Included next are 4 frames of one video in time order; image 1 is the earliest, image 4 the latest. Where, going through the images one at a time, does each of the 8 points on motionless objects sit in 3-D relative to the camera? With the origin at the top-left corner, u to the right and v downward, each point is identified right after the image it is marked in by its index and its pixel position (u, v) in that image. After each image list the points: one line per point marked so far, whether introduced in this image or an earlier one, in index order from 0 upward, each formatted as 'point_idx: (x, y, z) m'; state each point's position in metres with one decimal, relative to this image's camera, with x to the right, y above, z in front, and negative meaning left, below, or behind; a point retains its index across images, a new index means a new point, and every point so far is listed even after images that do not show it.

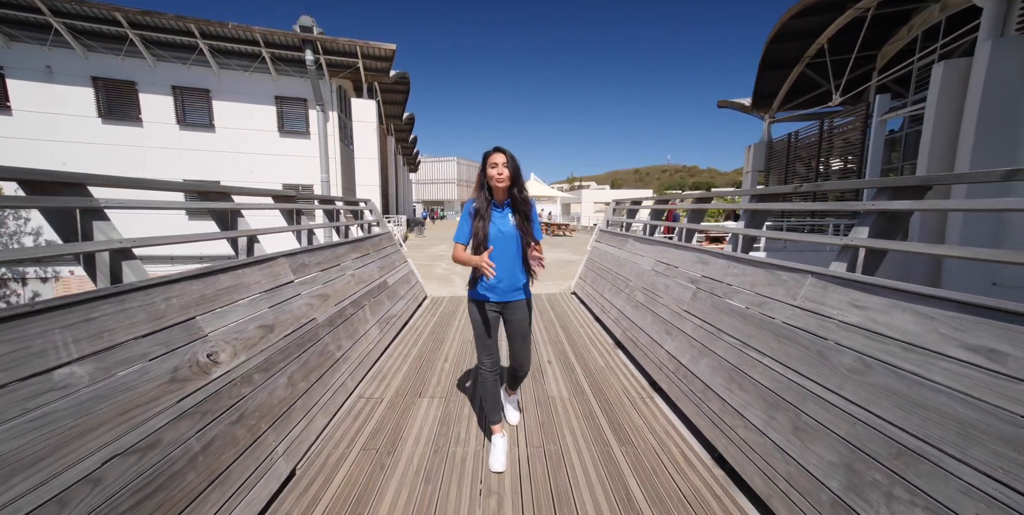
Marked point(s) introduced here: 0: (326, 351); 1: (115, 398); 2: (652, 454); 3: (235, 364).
0: (-1.3, -0.6, +2.6) m
1: (-1.4, -0.5, +1.3) m
2: (+0.8, -1.1, +2.1) m
3: (-1.4, -0.5, +1.8) m
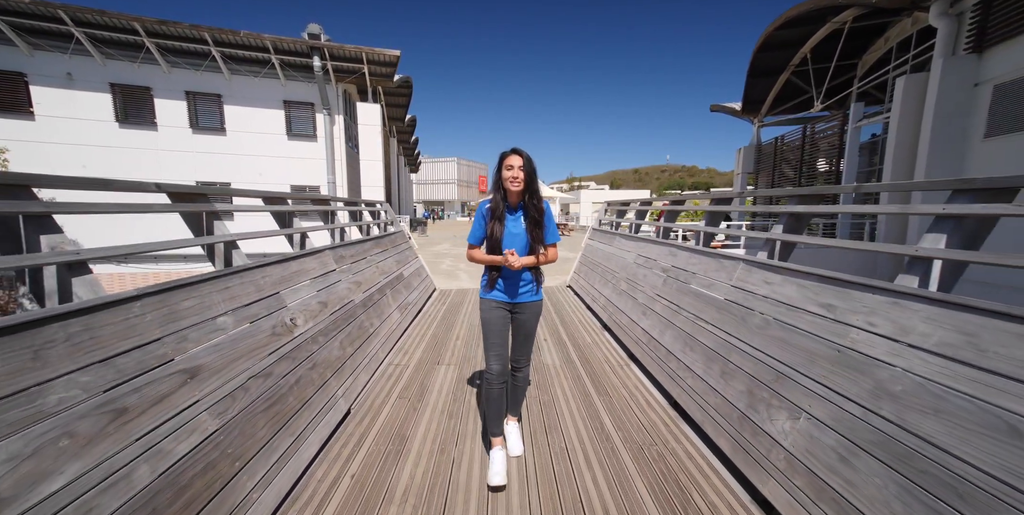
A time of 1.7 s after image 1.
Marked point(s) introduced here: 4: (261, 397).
0: (-1.3, -0.6, +3.2) m
1: (-1.4, -0.4, +1.9) m
2: (+0.8, -1.1, +2.8) m
3: (-1.4, -0.5, +2.4) m
4: (-1.2, -0.7, +1.8) m
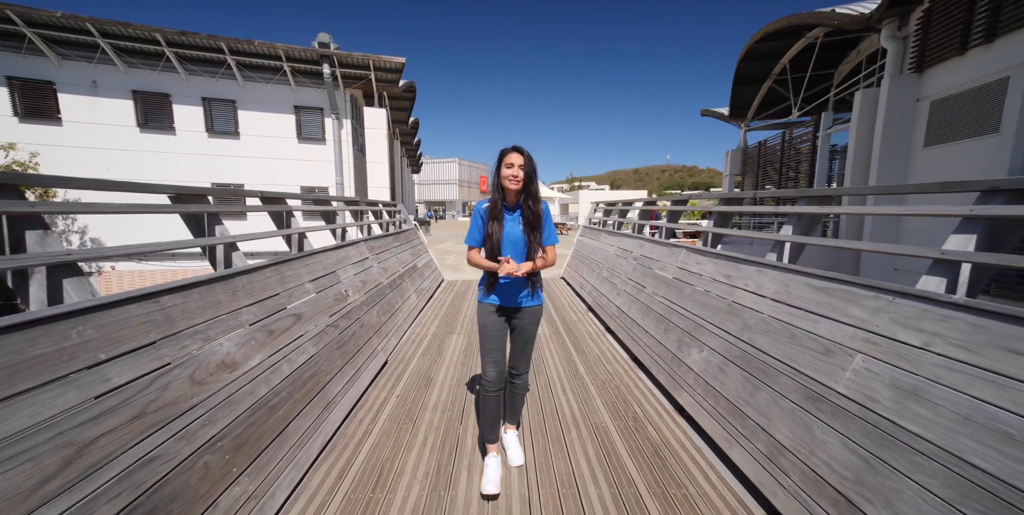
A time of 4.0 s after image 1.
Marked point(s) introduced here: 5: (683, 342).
0: (-1.3, -0.5, +4.0) m
1: (-1.4, -0.3, +2.7) m
2: (+0.8, -1.0, +3.6) m
3: (-1.4, -0.4, +3.3) m
4: (-1.3, -0.6, +2.6) m
5: (+1.3, -0.6, +2.7) m
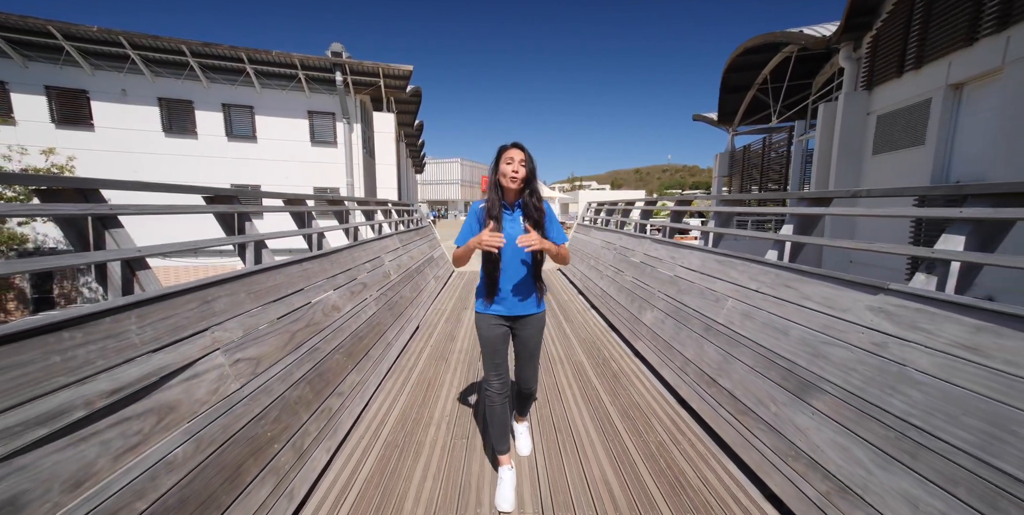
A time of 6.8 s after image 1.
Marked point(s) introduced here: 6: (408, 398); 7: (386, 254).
0: (-1.3, -0.3, +5.0) m
1: (-1.3, -0.2, +3.7) m
2: (+0.8, -0.8, +4.5) m
3: (-1.3, -0.2, +4.2) m
4: (-1.2, -0.5, +3.6) m
5: (+1.3, -0.5, +3.7) m
6: (-0.8, -1.0, +2.7) m
7: (-1.5, 0.0, +4.4) m
